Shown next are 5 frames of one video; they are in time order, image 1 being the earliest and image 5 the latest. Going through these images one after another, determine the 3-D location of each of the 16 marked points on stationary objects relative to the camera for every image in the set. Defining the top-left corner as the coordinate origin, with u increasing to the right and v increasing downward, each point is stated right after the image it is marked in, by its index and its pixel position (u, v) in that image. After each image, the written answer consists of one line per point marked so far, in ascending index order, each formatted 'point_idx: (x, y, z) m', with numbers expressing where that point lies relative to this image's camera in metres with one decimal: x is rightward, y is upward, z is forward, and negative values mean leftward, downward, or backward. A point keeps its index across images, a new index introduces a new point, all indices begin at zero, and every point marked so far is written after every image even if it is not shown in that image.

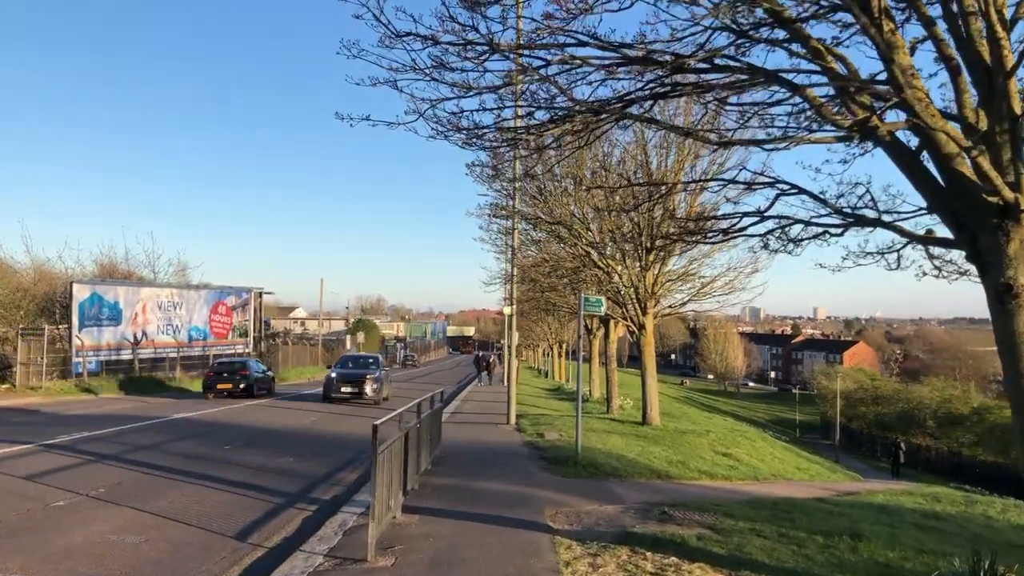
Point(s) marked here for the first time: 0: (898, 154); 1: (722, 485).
0: (+2.4, +0.8, +5.4) m
1: (+2.8, -2.6, +11.3) m
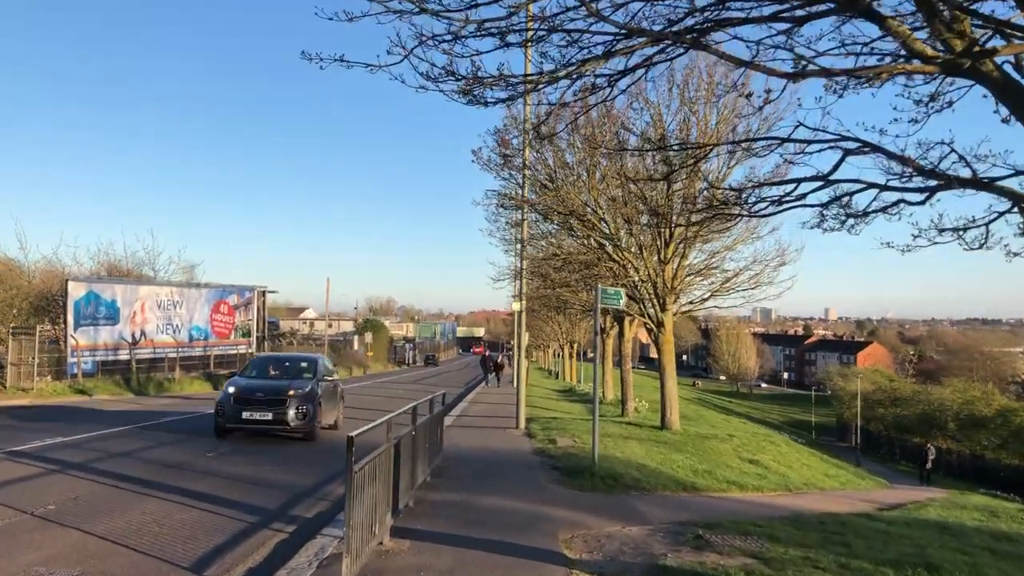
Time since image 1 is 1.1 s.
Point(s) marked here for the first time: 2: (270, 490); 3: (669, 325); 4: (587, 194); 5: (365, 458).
0: (+2.4, +0.9, +4.2) m
1: (+2.9, -2.5, +10.2) m
2: (-2.5, -2.1, +8.9) m
3: (+3.2, -0.7, +17.4) m
4: (+1.4, +1.8, +16.6) m
5: (-1.0, -1.1, +5.8) m
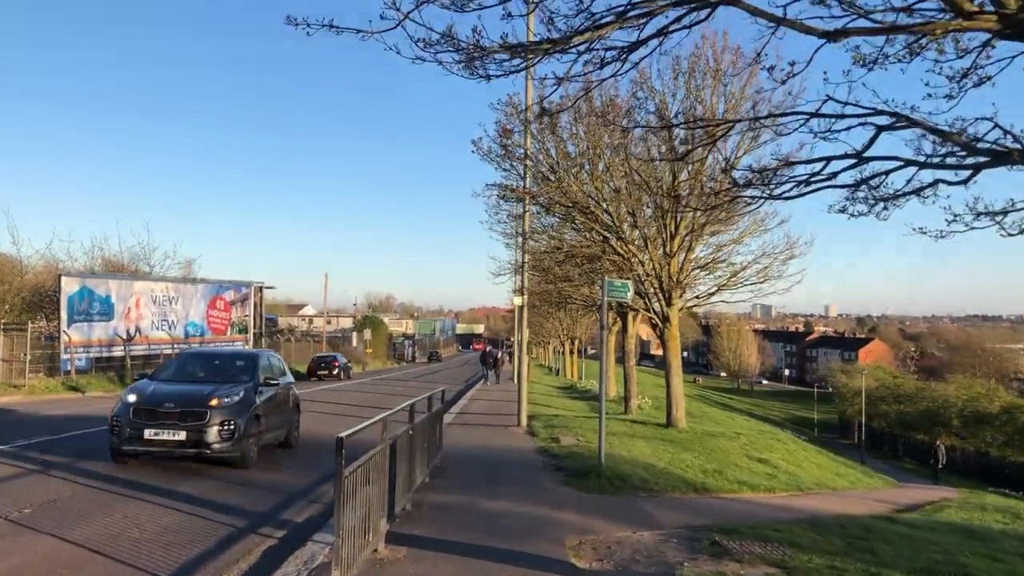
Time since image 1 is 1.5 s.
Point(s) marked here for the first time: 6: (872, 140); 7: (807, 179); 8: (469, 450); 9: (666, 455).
0: (+2.5, +1.0, +3.8) m
1: (+2.9, -2.4, +9.8) m
2: (-2.4, -2.0, +8.5) m
3: (+3.2, -0.6, +17.0) m
4: (+1.5, +1.9, +16.2) m
5: (-1.0, -1.1, +5.4) m
6: (+2.0, +0.8, +4.8) m
7: (+1.7, +0.6, +5.1) m
8: (-0.6, -2.2, +11.5) m
9: (+2.0, -2.2, +11.5) m
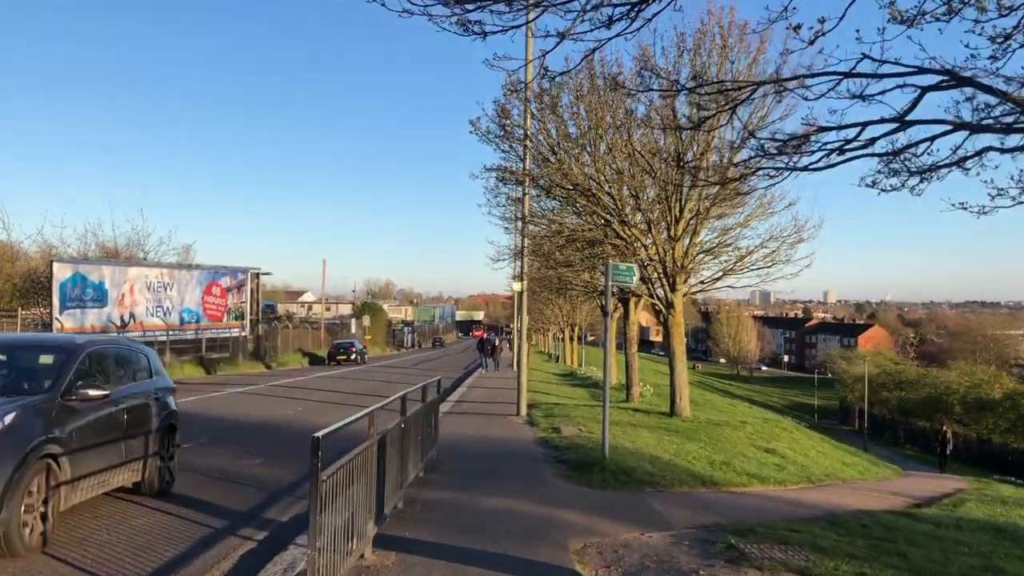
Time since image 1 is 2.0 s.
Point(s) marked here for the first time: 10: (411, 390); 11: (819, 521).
0: (+2.4, +1.1, +3.3) m
1: (+2.9, -2.2, +9.3) m
2: (-2.5, -1.8, +8.0) m
3: (+3.2, -0.3, +16.5) m
4: (+1.4, +2.2, +15.6) m
5: (-1.0, -1.0, +4.9) m
6: (+2.0, +0.9, +4.3) m
7: (+1.7, +0.7, +4.6) m
8: (-0.6, -2.0, +11.1) m
9: (+2.0, -2.0, +11.0) m
10: (-0.9, -0.9, +8.1) m
11: (+2.6, -2.0, +7.4) m
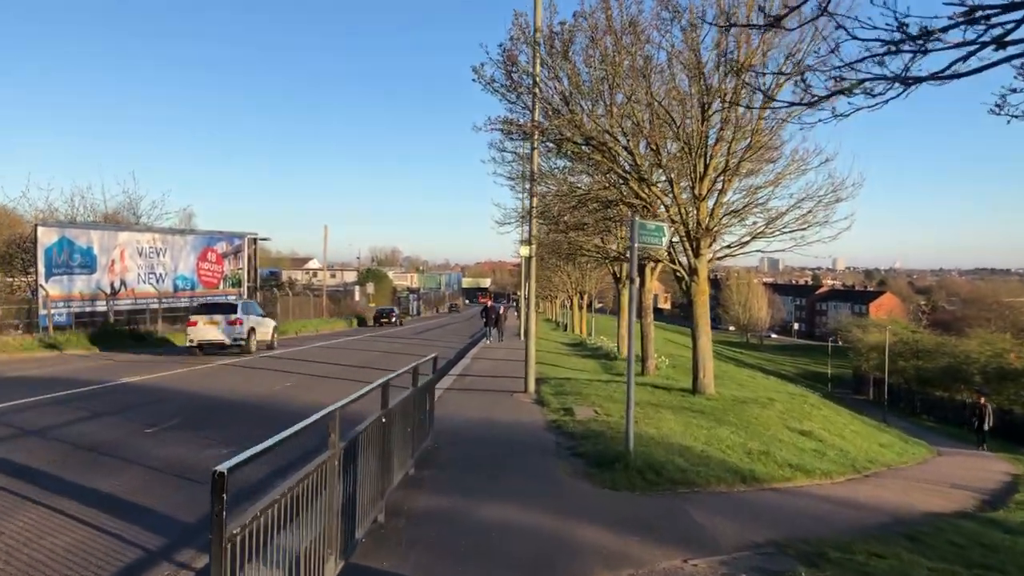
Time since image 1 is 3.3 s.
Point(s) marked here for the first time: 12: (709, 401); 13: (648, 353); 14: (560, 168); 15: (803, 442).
0: (+2.5, +1.2, +1.9) m
1: (+2.9, -1.9, +8.0) m
2: (-2.4, -1.5, +6.7) m
3: (+3.3, +0.3, +15.1) m
4: (+1.6, +2.8, +14.2) m
5: (-0.9, -0.8, +3.6) m
6: (+2.0, +1.1, +2.9) m
7: (+1.8, +0.9, +3.2) m
8: (-0.5, -1.5, +9.8) m
9: (+2.1, -1.6, +9.7) m
10: (-0.9, -0.7, +6.7) m
11: (+2.7, -1.7, +6.1) m
12: (+3.0, -1.7, +13.1) m
13: (+2.9, -1.4, +18.3) m
14: (+0.9, +2.3, +16.5) m
15: (+3.8, -2.0, +11.3) m
